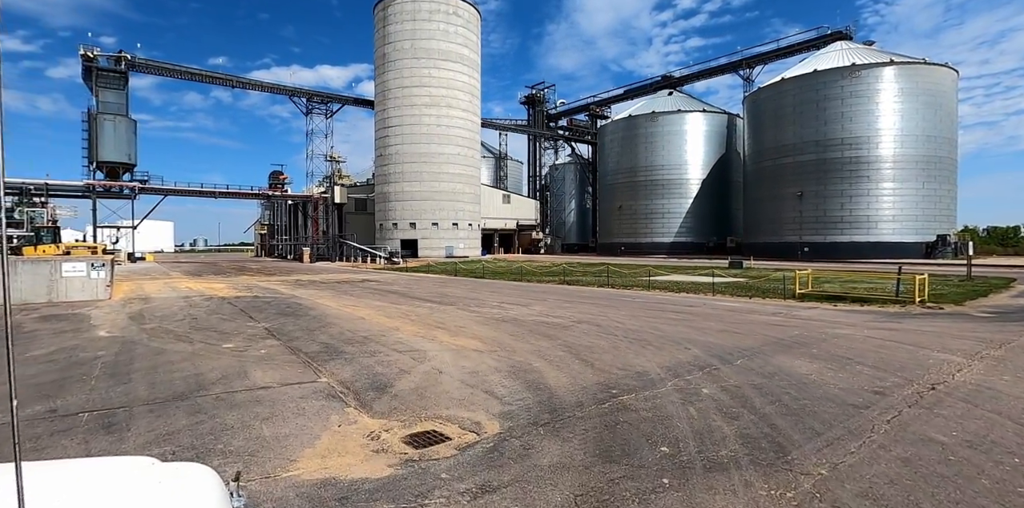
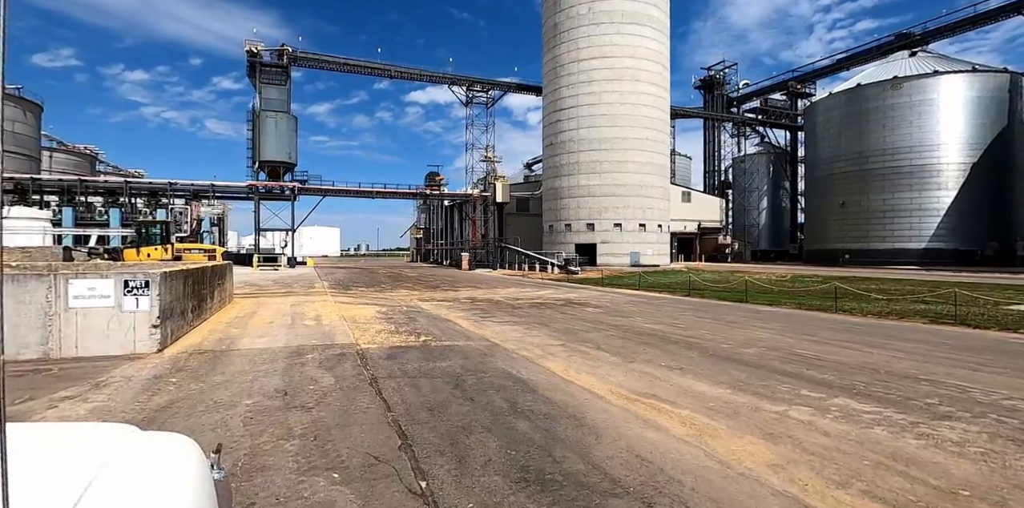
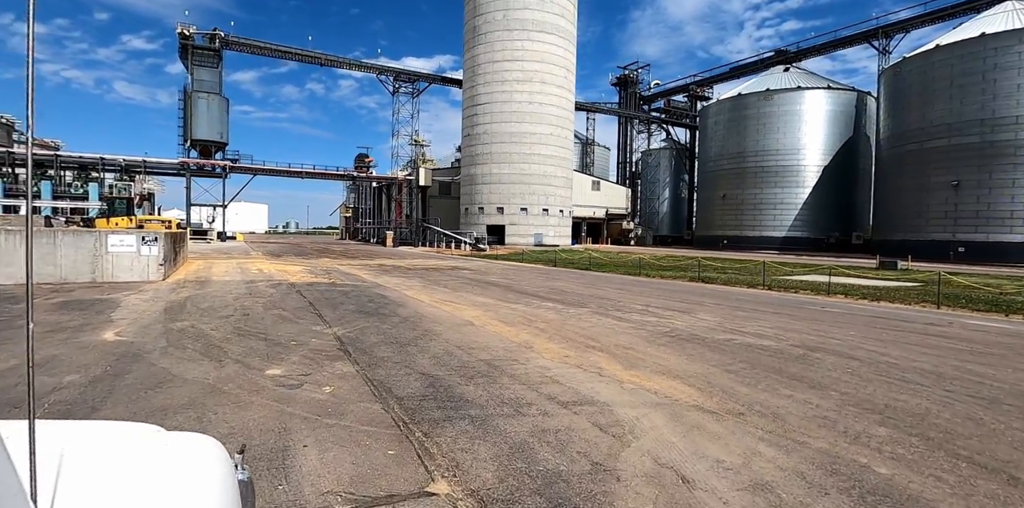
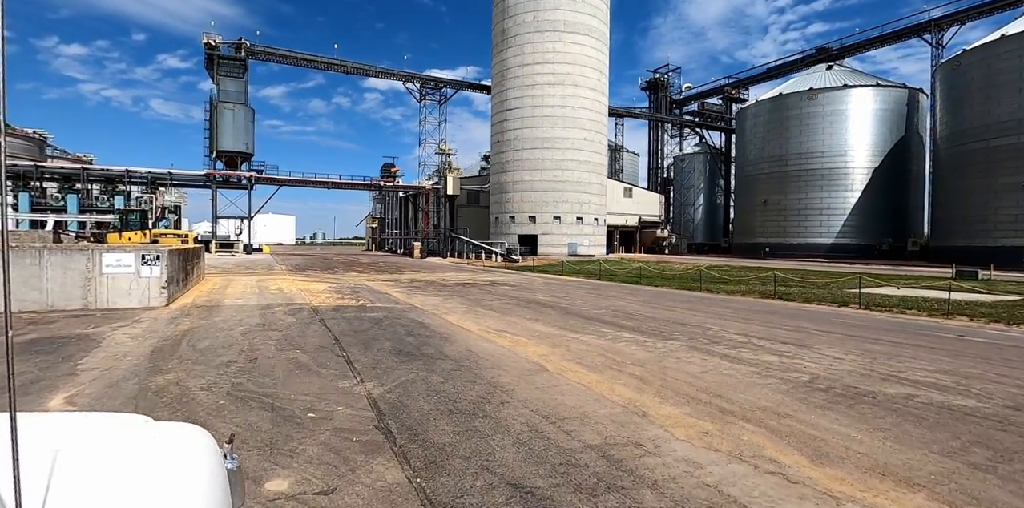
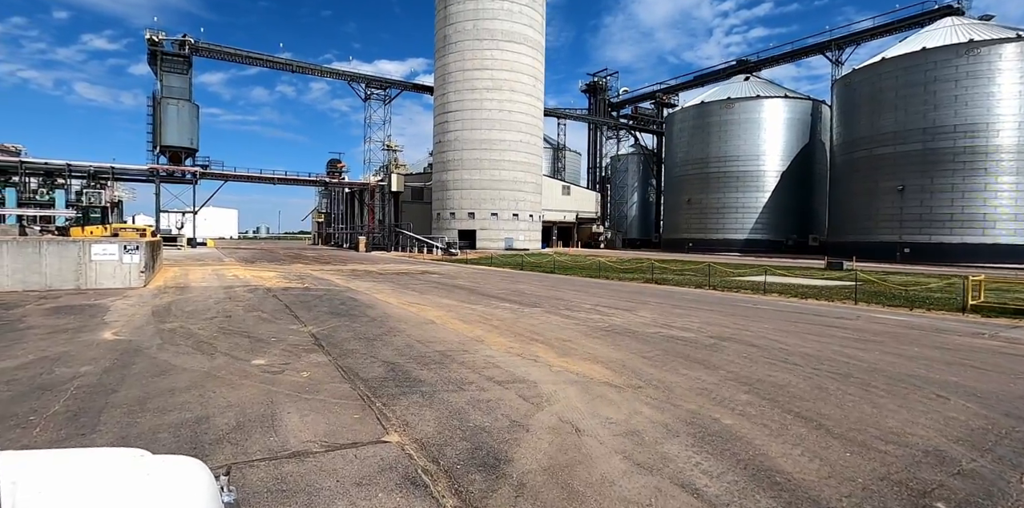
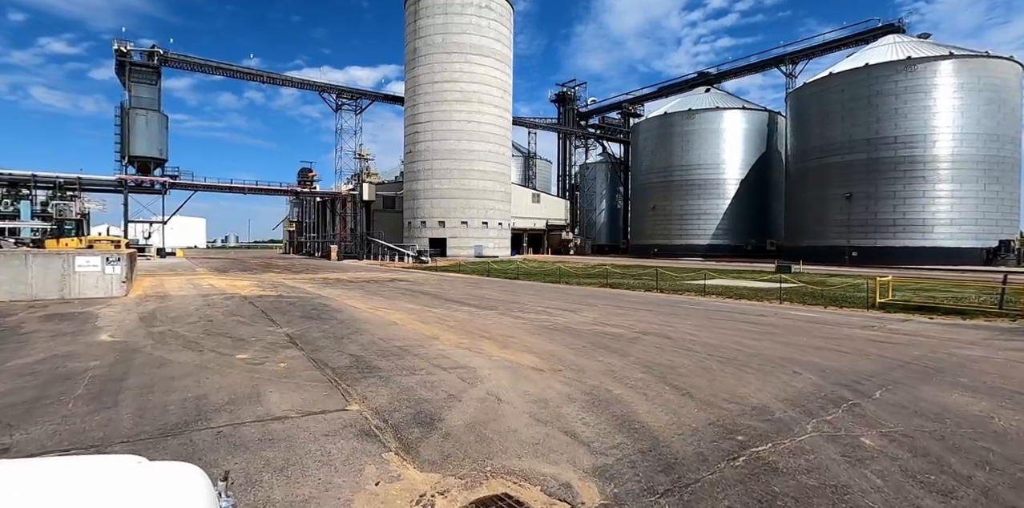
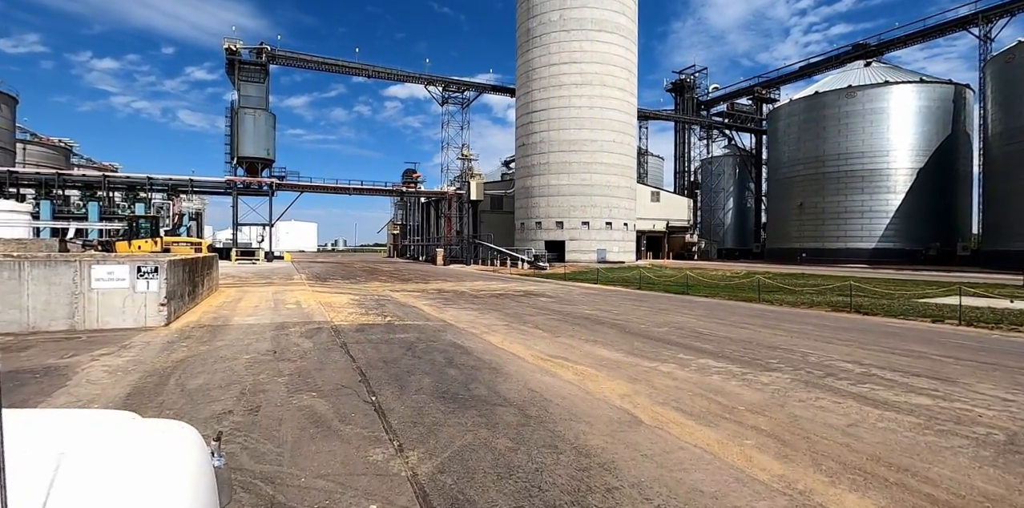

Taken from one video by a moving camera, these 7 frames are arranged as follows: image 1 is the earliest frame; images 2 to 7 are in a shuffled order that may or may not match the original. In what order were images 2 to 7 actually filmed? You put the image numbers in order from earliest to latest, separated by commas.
6, 5, 3, 4, 7, 2
